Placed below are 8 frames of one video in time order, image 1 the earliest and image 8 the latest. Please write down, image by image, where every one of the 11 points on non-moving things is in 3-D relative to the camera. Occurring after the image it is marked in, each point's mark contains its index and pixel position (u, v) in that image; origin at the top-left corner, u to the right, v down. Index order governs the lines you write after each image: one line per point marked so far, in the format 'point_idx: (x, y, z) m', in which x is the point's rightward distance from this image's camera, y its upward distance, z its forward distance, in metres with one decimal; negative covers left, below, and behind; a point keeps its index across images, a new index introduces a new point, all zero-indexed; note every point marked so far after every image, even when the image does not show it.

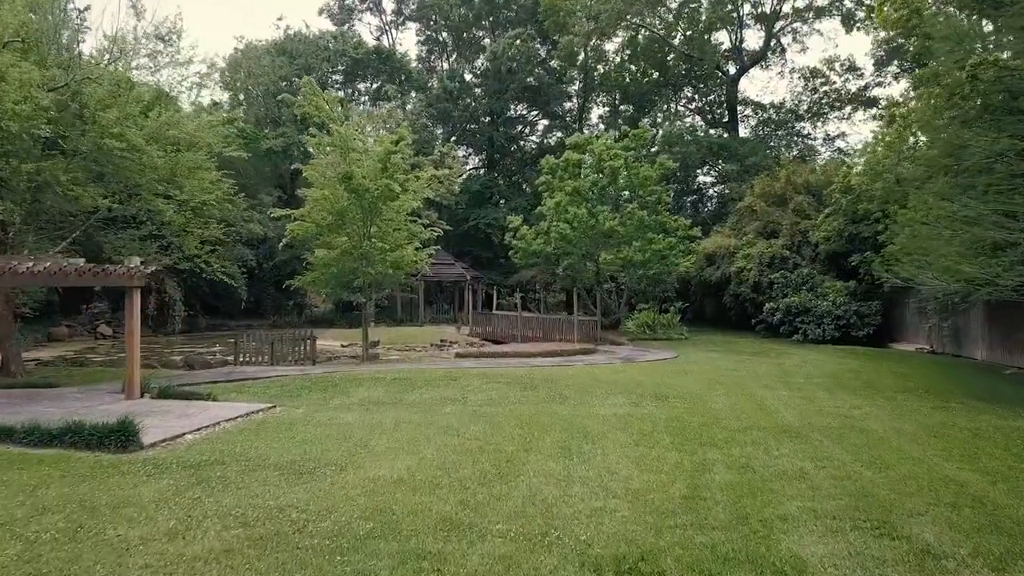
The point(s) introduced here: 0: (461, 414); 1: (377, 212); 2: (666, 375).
0: (-0.6, -1.6, +10.4) m
1: (-2.9, +1.7, +17.6) m
2: (+2.7, -1.6, +14.6) m
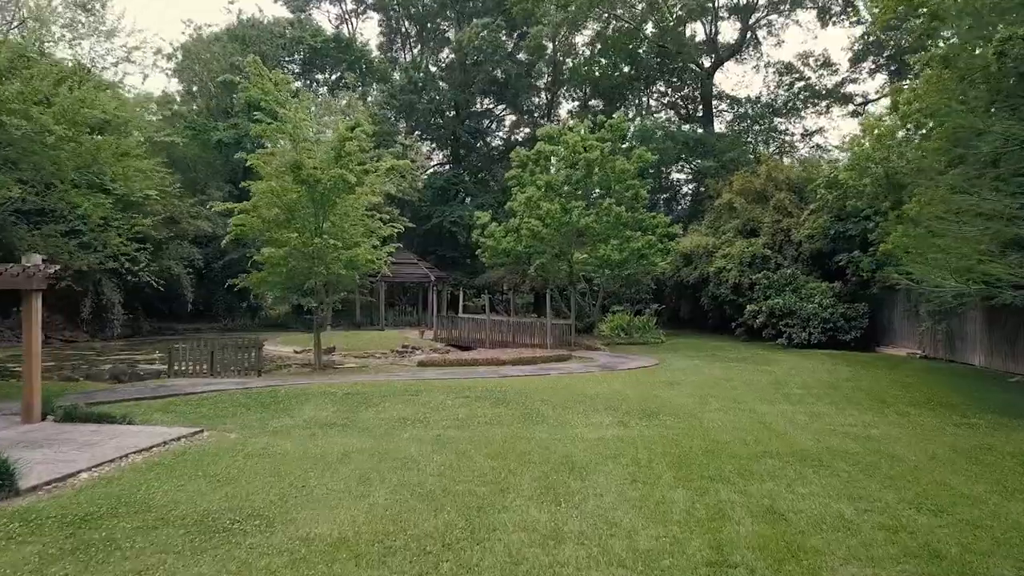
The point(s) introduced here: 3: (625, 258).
0: (-1.0, -1.6, +8.8) m
1: (-3.5, +1.6, +15.9) m
2: (+2.2, -1.6, +13.1) m
3: (+2.7, +0.7, +19.1) m
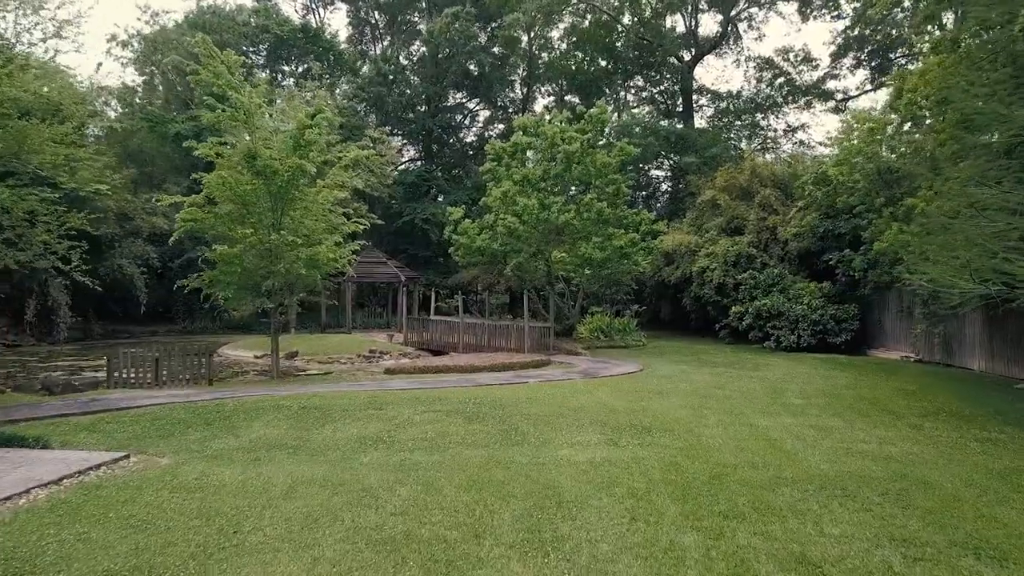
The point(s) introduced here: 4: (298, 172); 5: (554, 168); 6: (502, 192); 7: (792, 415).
0: (-1.2, -1.7, +7.6) m
1: (-4.0, +1.6, +14.7) m
2: (+1.9, -1.6, +12.1) m
3: (+2.1, +0.7, +18.0) m
4: (-3.7, +2.0, +14.1) m
5: (+1.0, +2.8, +18.7) m
6: (-0.3, +2.2, +18.2) m
7: (+3.7, -1.7, +10.9) m
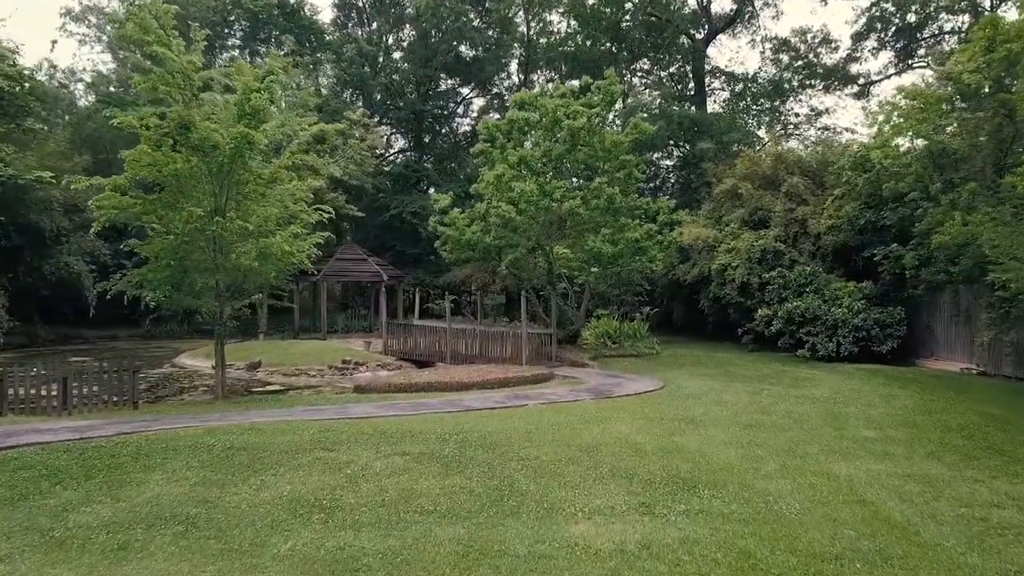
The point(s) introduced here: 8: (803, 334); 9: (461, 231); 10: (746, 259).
0: (-1.2, -1.7, +5.0) m
1: (-4.1, +1.6, +12.0) m
2: (+1.8, -1.6, +9.4) m
3: (+2.0, +0.7, +15.4) m
4: (-3.8, +2.0, +11.5) m
5: (+0.9, +2.8, +16.1) m
6: (-0.4, +2.2, +15.6) m
7: (+3.7, -1.7, +8.2) m
8: (+6.3, -1.0, +17.8) m
9: (-1.0, +1.2, +16.4) m
10: (+5.6, +0.7, +19.7) m
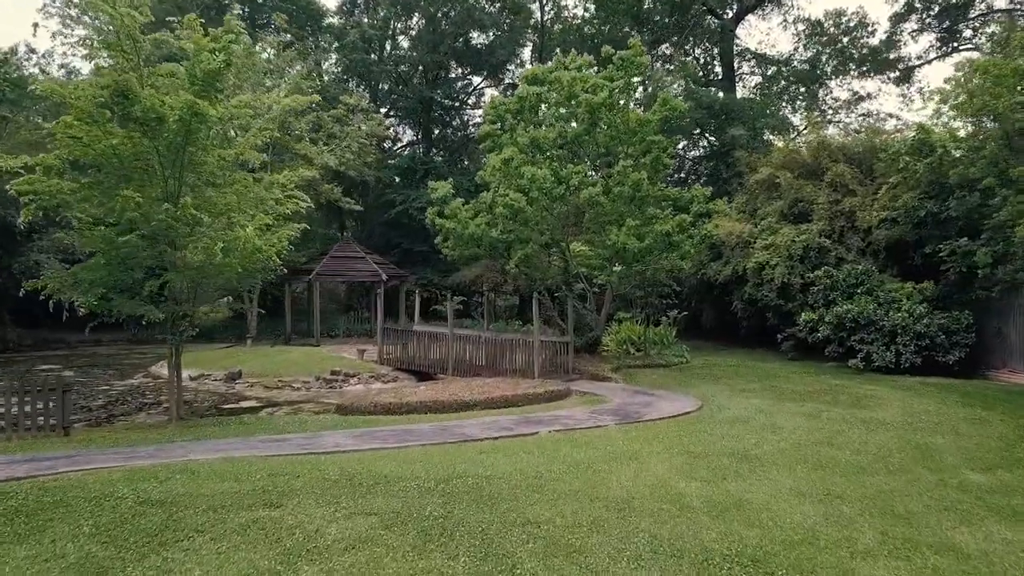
0: (-1.3, -1.7, +3.0) m
1: (-4.0, +1.6, +10.1) m
2: (+1.9, -1.7, +7.4) m
3: (+2.2, +0.6, +13.3) m
4: (-3.7, +2.0, +9.6) m
5: (+1.0, +2.7, +14.0) m
6: (-0.2, +2.1, +13.6) m
7: (+3.7, -1.7, +6.1) m
8: (+6.6, -1.0, +15.6) m
9: (-0.8, +1.1, +14.4) m
10: (+5.9, +0.7, +17.5) m
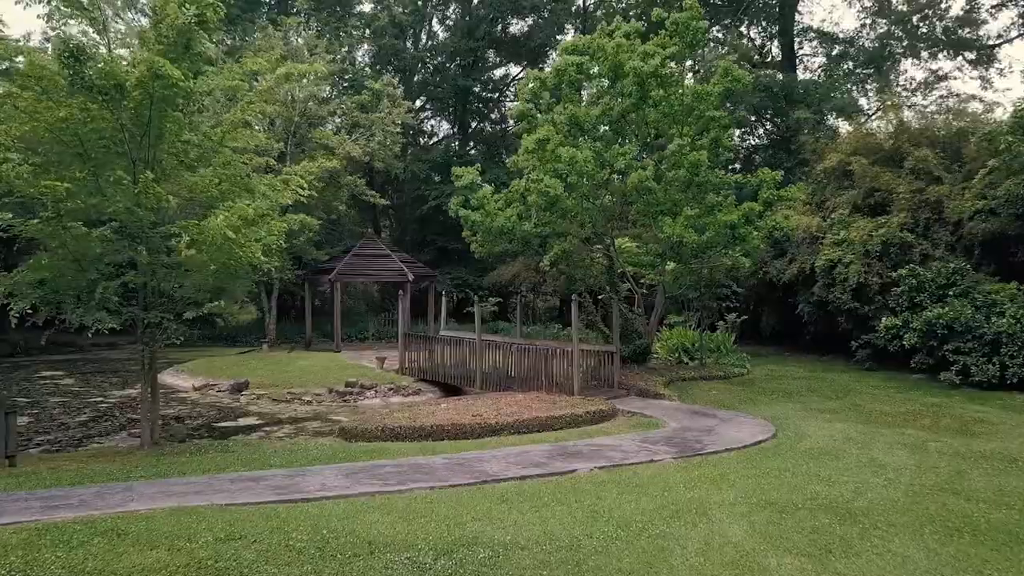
0: (-1.3, -1.7, +1.2) m
1: (-3.6, +1.5, +8.5) m
2: (+2.1, -1.7, +5.5) m
3: (+2.7, +0.6, +11.4) m
4: (-3.4, +2.0, +7.9) m
5: (+1.6, +2.7, +12.2) m
6: (+0.3, +2.1, +11.8) m
7: (+3.8, -1.7, +4.1) m
8: (+7.2, -1.0, +13.4) m
9: (-0.3, +1.1, +12.6) m
10: (+6.6, +0.7, +15.4) m
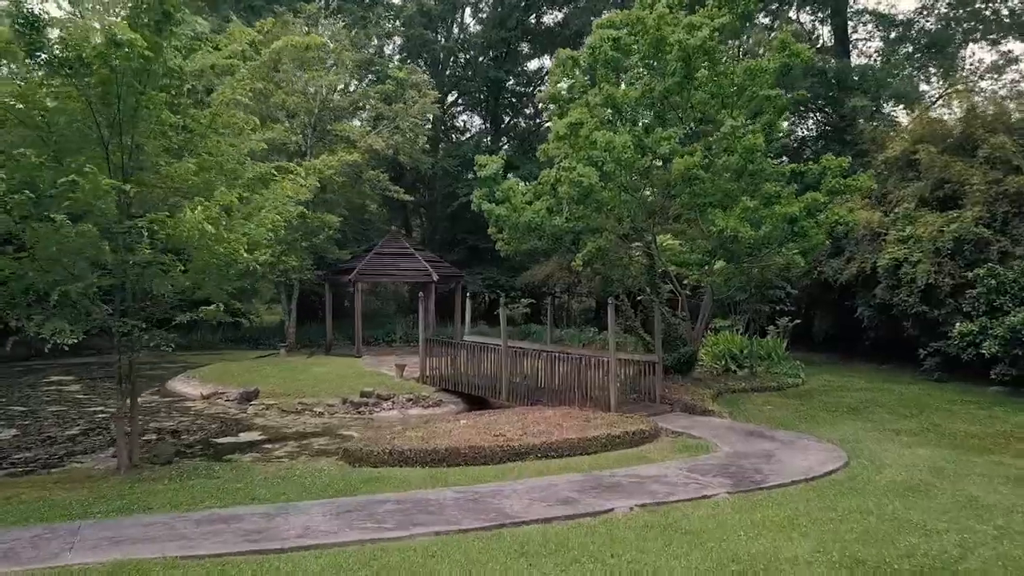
0: (-1.4, -1.8, +0.1) m
1: (-3.4, +1.5, +7.4) m
2: (+2.1, -1.7, +4.2) m
3: (+3.0, +0.6, +10.0) m
4: (-3.2, +1.9, +6.9) m
5: (+2.0, +2.7, +10.9) m
6: (+0.7, +2.1, +10.5) m
7: (+3.8, -1.8, +2.8) m
8: (+7.6, -1.1, +11.9) m
9: (+0.1, +1.1, +11.4) m
10: (+7.1, +0.6, +13.9) m
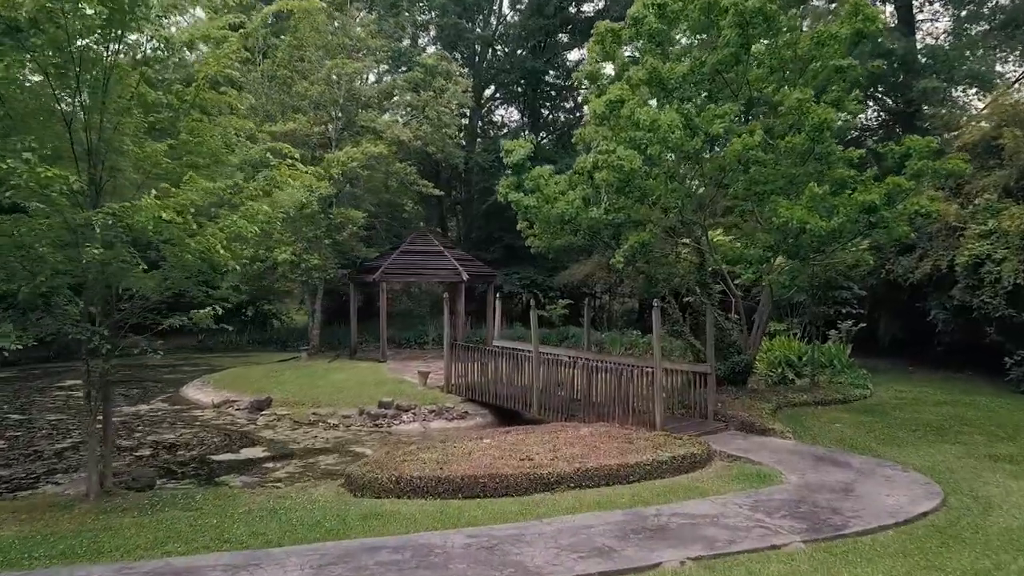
0: (-1.6, -1.8, -1.0) m
1: (-3.2, +1.5, +6.4) m
2: (+2.2, -1.7, +2.9) m
3: (+3.4, +0.6, +8.7) m
4: (-3.0, +1.9, +5.8) m
5: (+2.4, +2.7, +9.6) m
6: (+1.1, +2.1, +9.3) m
7: (+3.8, -1.8, +1.4) m
8: (+8.0, -1.1, +10.3) m
9: (+0.5, +1.1, +10.2) m
10: (+7.6, +0.6, +12.3) m
